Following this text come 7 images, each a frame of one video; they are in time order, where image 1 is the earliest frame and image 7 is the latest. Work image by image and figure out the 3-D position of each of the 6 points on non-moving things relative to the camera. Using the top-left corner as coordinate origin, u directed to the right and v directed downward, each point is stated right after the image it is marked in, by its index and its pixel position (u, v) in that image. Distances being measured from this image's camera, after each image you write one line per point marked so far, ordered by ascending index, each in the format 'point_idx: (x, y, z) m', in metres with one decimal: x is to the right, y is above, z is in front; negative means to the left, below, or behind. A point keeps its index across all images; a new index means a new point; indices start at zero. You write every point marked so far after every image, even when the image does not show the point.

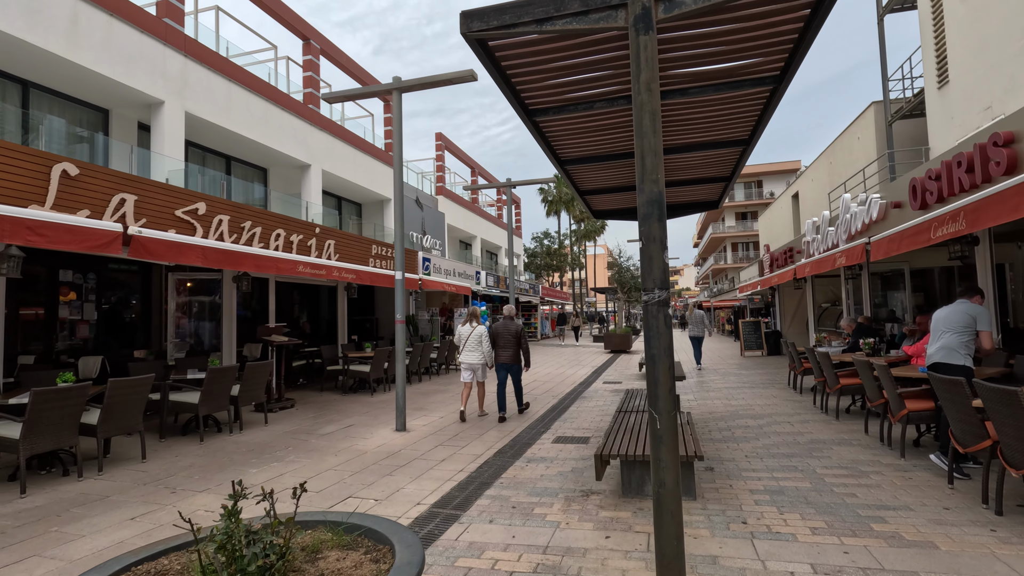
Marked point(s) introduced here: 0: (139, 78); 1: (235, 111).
0: (-8.1, +4.6, +11.7) m
1: (-7.4, +4.7, +14.3) m
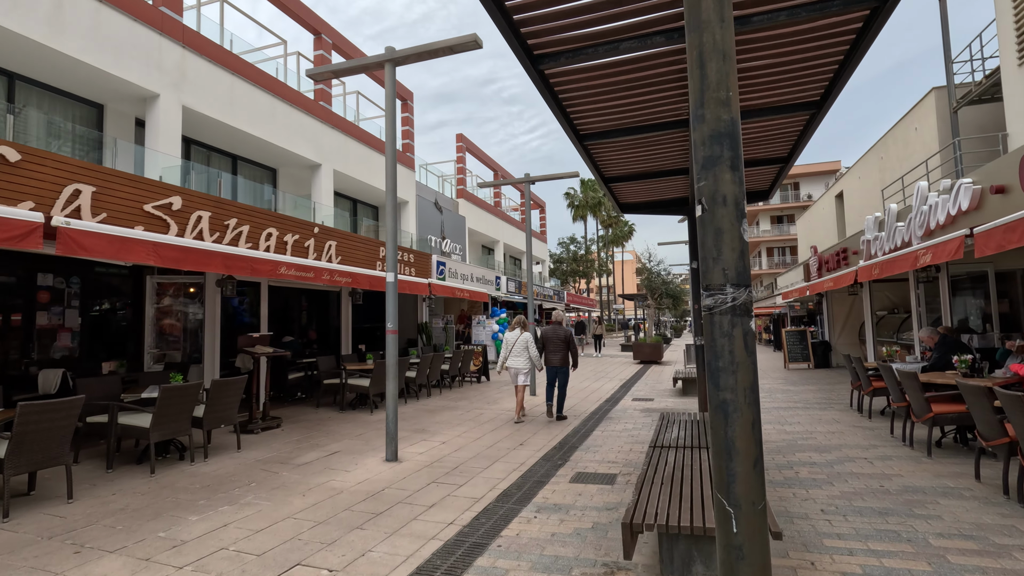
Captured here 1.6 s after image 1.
0: (-7.8, +4.5, +10.9) m
1: (-6.9, +4.6, +13.5) m
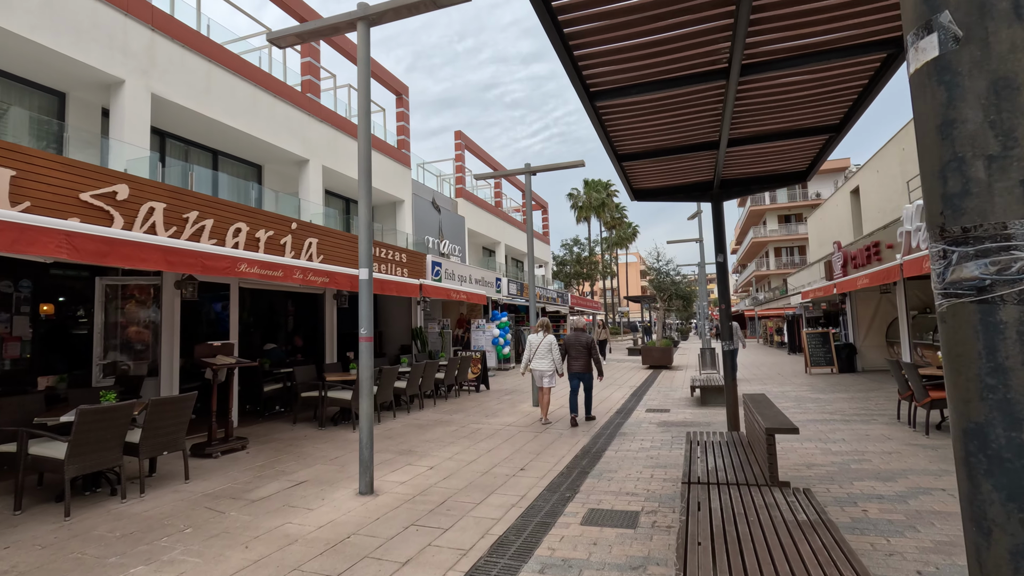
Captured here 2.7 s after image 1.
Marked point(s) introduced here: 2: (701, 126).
0: (-7.8, +4.4, +10.0) m
1: (-6.9, +4.5, +12.5) m
2: (+1.9, +1.6, +5.3) m
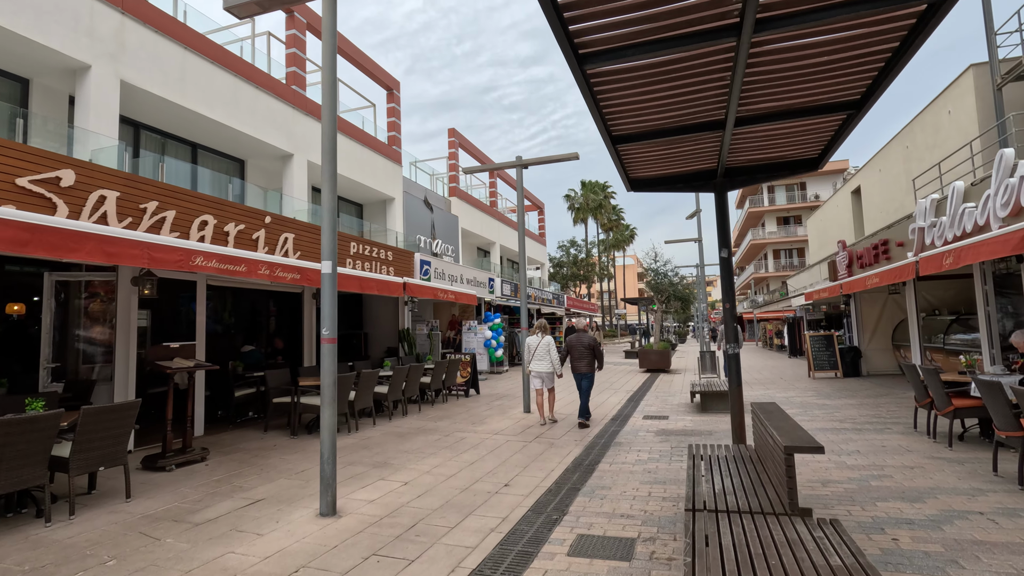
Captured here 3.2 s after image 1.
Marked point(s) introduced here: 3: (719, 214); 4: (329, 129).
0: (-8.0, +4.4, +9.4) m
1: (-7.1, +4.5, +11.9) m
2: (+1.7, +1.7, +4.8) m
3: (+2.5, +0.9, +6.4) m
4: (-1.8, +1.5, +5.1) m
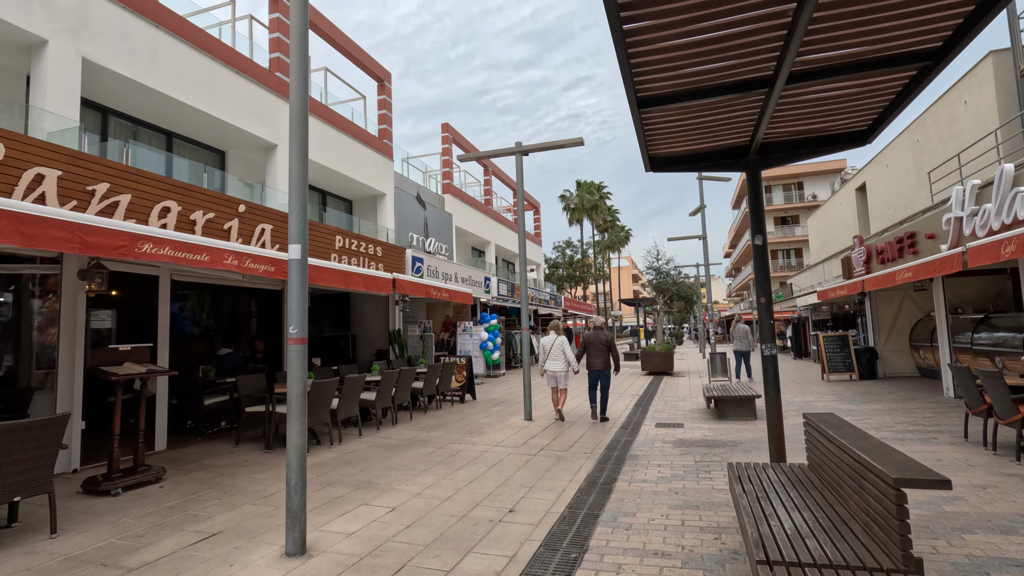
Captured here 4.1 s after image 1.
0: (-8.0, +4.5, +8.5) m
1: (-7.2, +4.6, +11.0) m
2: (+1.8, +1.8, +3.9) m
3: (+2.5, +1.0, +5.6) m
4: (-1.7, +1.6, +4.3) m
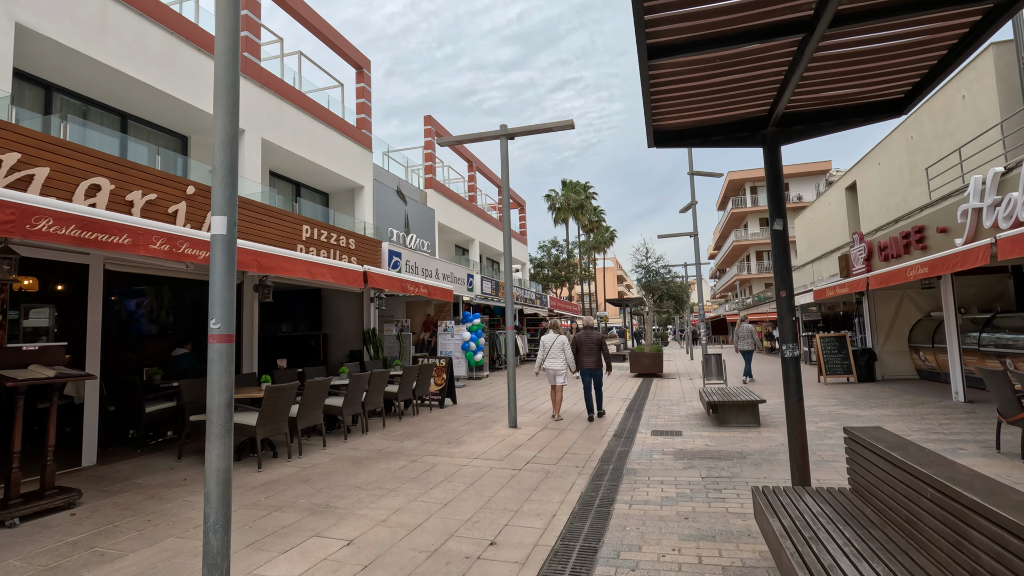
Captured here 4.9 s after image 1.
0: (-8.2, +4.6, +7.4) m
1: (-7.4, +4.7, +10.0) m
2: (+1.7, +1.8, +3.2) m
3: (+2.4, +1.1, +4.9) m
4: (-1.8, +1.7, +3.5) m
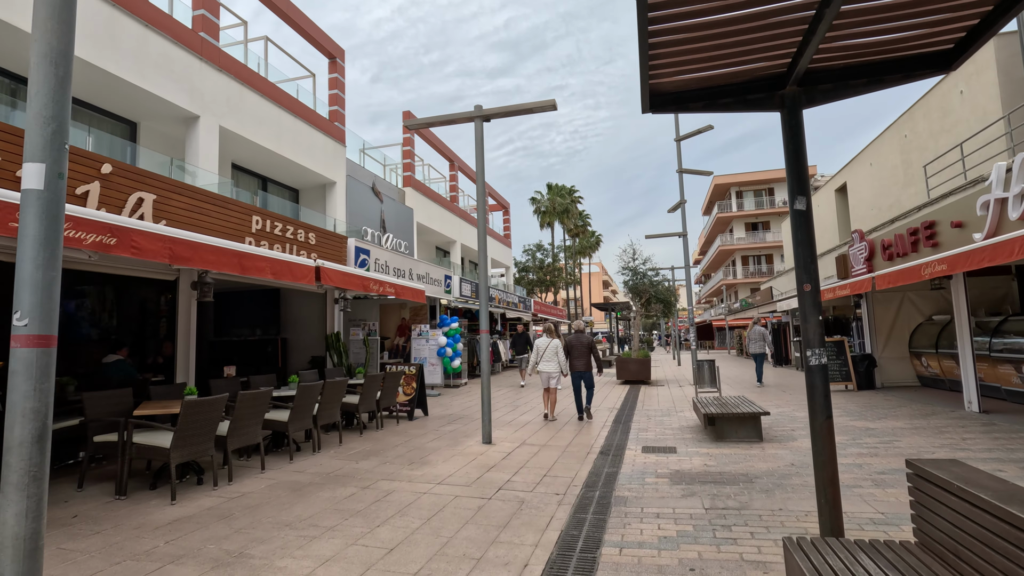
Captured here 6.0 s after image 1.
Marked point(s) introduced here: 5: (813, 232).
0: (-8.5, +4.7, +6.3) m
1: (-7.8, +4.7, +8.9) m
2: (+1.5, +1.9, +2.3) m
3: (+2.1, +1.1, +4.1) m
4: (-2.0, +1.8, +2.5) m
5: (+2.3, +0.4, +4.0) m
